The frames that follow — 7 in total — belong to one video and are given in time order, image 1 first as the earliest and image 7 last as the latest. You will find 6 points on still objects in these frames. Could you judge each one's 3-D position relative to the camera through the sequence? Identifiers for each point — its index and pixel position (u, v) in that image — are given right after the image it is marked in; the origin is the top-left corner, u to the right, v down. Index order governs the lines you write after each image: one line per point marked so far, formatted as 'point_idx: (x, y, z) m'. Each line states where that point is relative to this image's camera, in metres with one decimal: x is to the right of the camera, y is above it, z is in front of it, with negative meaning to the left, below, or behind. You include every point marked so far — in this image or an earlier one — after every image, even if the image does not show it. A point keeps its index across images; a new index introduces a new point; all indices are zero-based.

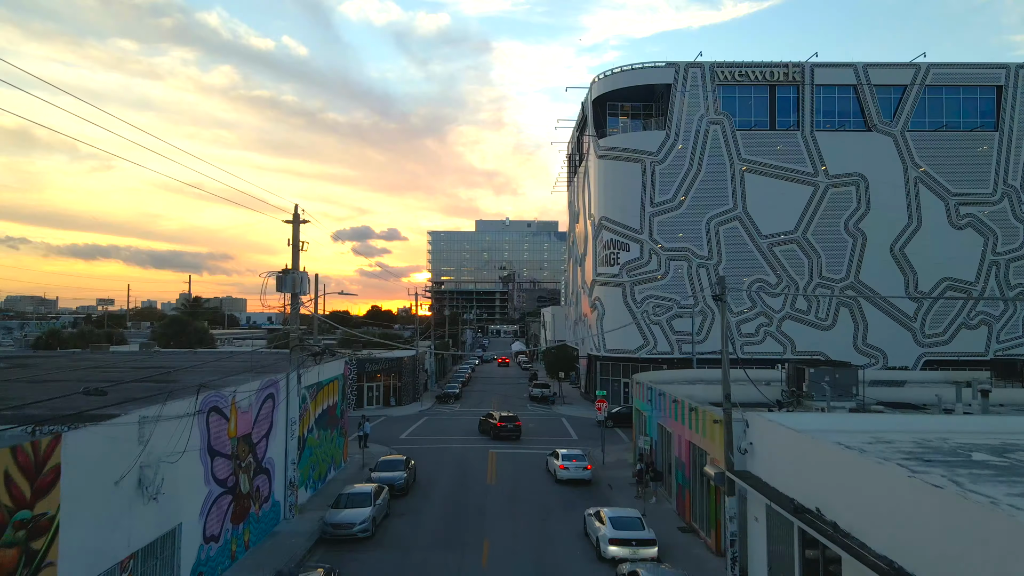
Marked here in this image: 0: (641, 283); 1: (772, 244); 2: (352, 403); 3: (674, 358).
0: (+2.2, +0.1, +17.1) m
1: (+4.3, +0.7, +17.0) m
2: (-2.6, -1.9, +17.0) m
3: (+2.7, -1.1, +16.9) m
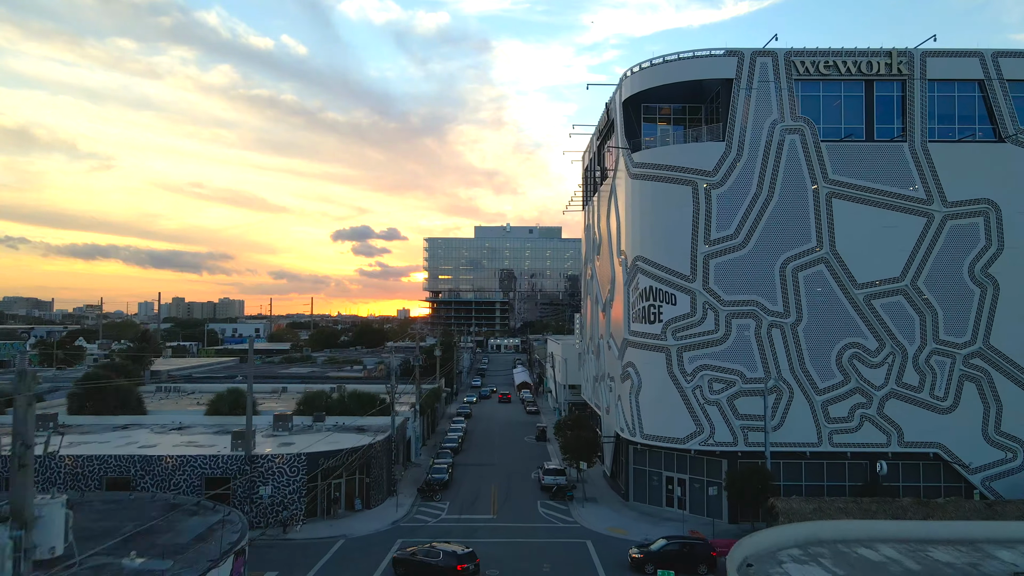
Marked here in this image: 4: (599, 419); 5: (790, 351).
0: (+2.2, -0.7, +12.7) m
1: (+4.4, -0.1, +12.5) m
2: (-2.6, -2.7, +12.6) m
3: (+2.7, -2.0, +12.5) m
4: (+1.4, -2.1, +16.3) m
5: (+3.4, -0.8, +12.5) m
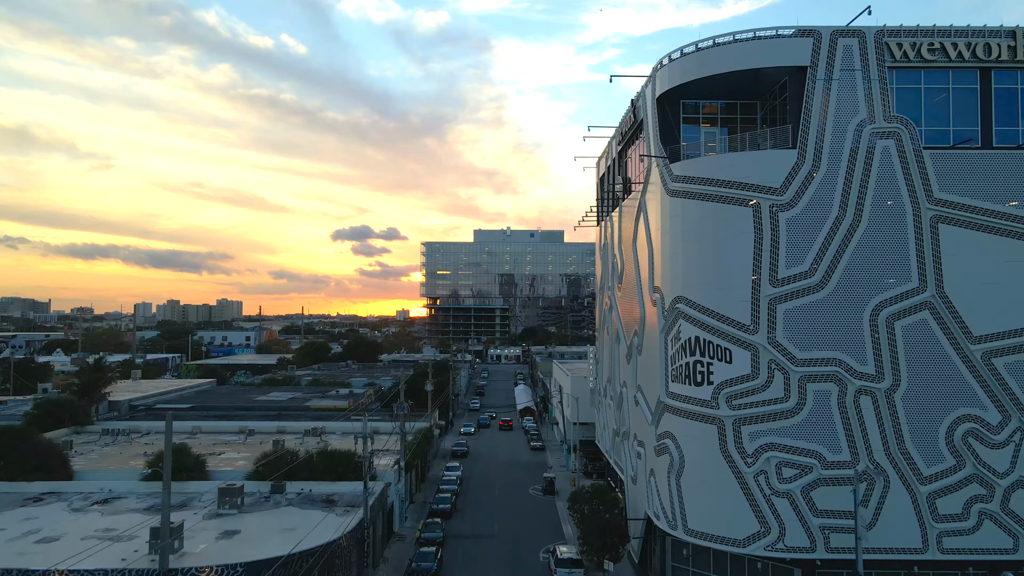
0: (+2.3, -1.2, +9.6) m
1: (+4.4, -0.6, +9.5) m
2: (-2.5, -3.2, +9.5) m
3: (+2.8, -2.5, +9.4) m
4: (+1.4, -2.6, +13.2) m
5: (+3.4, -1.3, +9.4) m
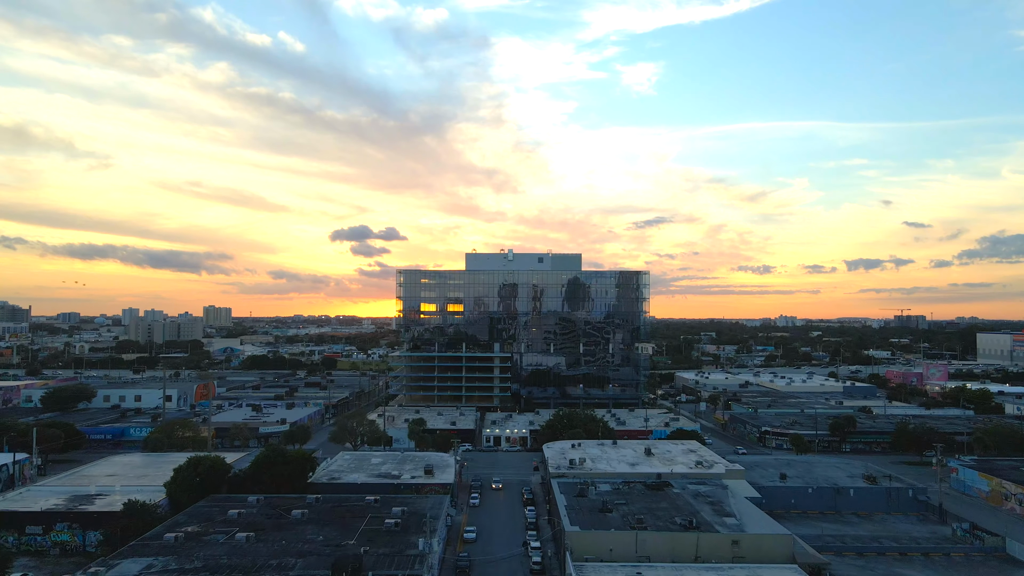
0: (+2.4, -3.8, -9.0) m
1: (+4.6, -3.2, -9.2) m
2: (-2.4, -5.8, -9.1) m
3: (+2.9, -5.1, -9.2) m
4: (+1.6, -5.2, -5.4) m
5: (+3.6, -3.9, -9.2) m
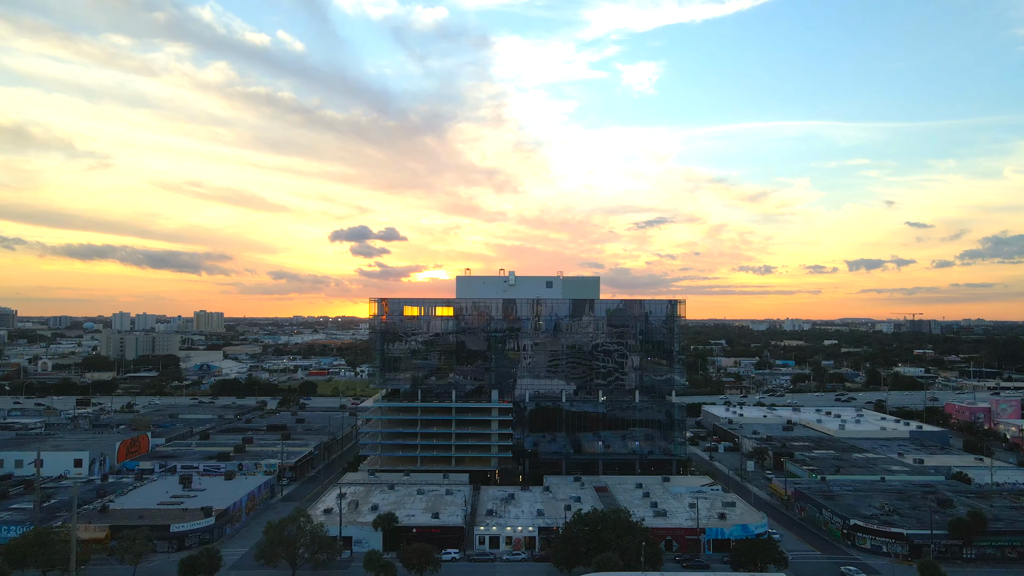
0: (+2.5, -5.4, -21.7) m
1: (+4.6, -4.8, -21.8) m
2: (-2.3, -7.4, -21.8) m
3: (+3.0, -6.7, -21.9) m
4: (+1.6, -6.8, -18.0) m
5: (+3.6, -5.5, -21.9) m
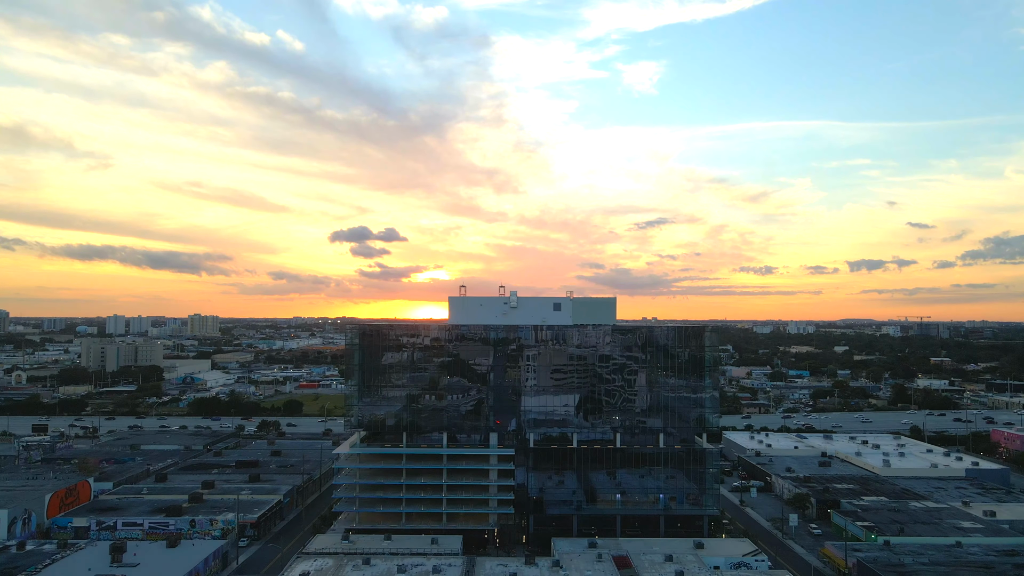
0: (+2.5, -6.4, -29.4) m
1: (+4.7, -5.8, -29.6) m
2: (-2.2, -8.4, -29.5) m
3: (+3.0, -7.7, -29.6) m
4: (+1.7, -7.8, -25.8) m
5: (+3.7, -6.5, -29.6) m
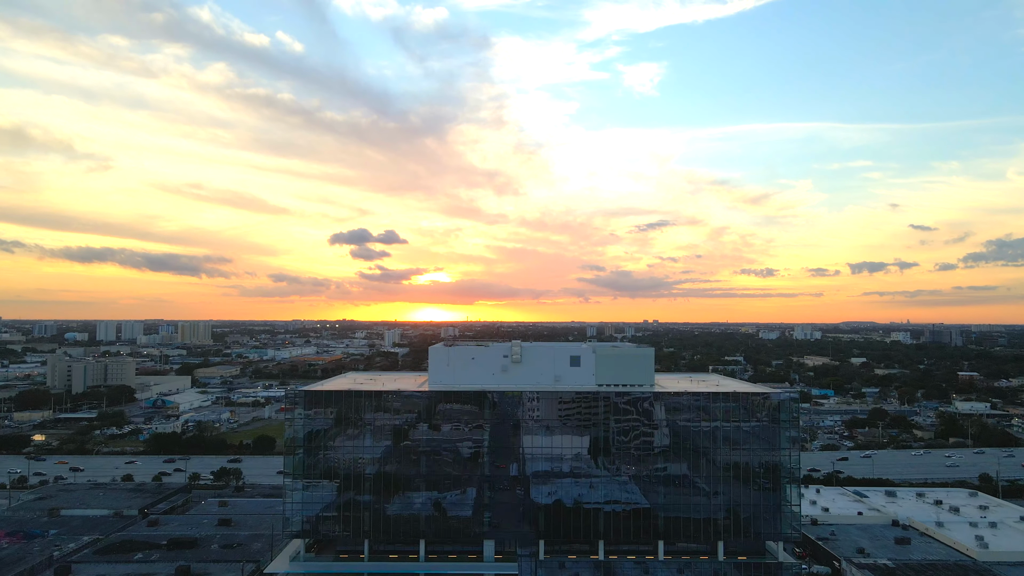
0: (+2.6, -7.9, -41.2) m
1: (+4.7, -7.2, -41.4) m
2: (-2.2, -9.9, -41.3) m
3: (+3.1, -9.1, -41.4) m
4: (+1.7, -9.2, -37.6) m
5: (+3.7, -7.9, -41.4) m
